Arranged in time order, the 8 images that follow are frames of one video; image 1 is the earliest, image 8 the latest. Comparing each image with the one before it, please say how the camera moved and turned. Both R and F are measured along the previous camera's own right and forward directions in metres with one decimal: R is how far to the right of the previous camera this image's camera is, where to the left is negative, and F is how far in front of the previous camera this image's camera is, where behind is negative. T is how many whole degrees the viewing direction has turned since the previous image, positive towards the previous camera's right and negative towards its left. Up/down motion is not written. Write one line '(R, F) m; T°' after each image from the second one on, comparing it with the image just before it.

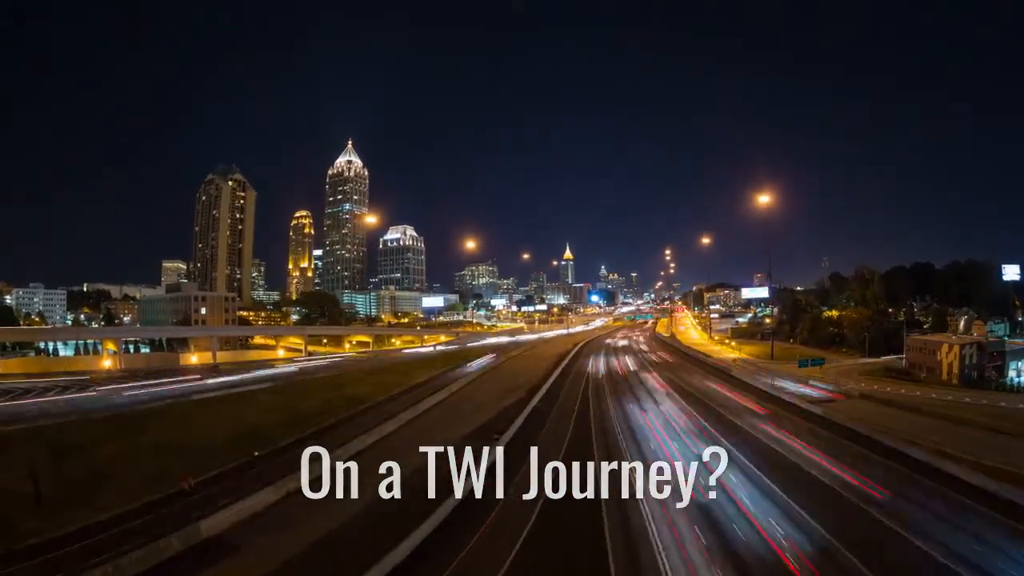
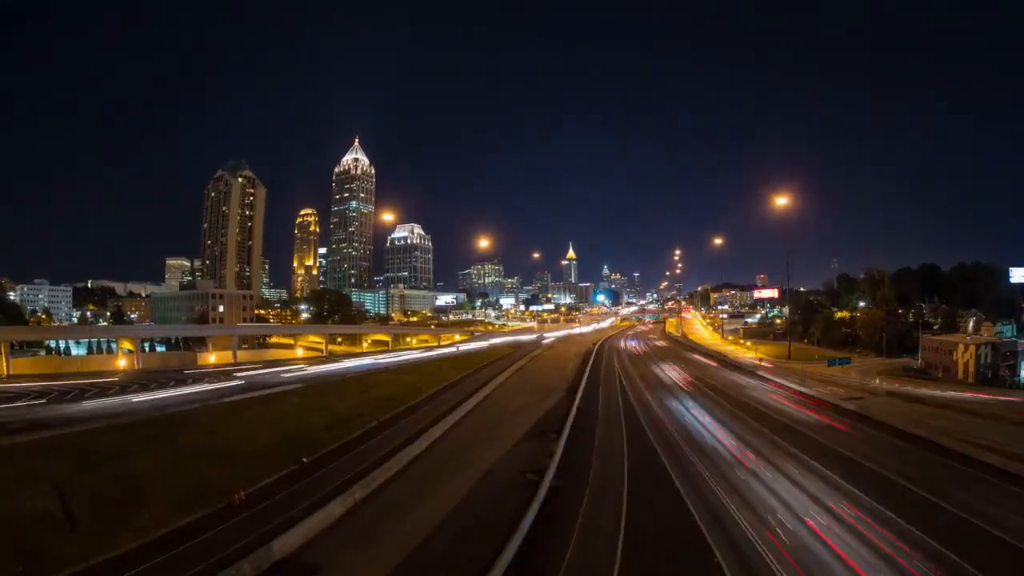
(-1.9, 0.0) m; +1°
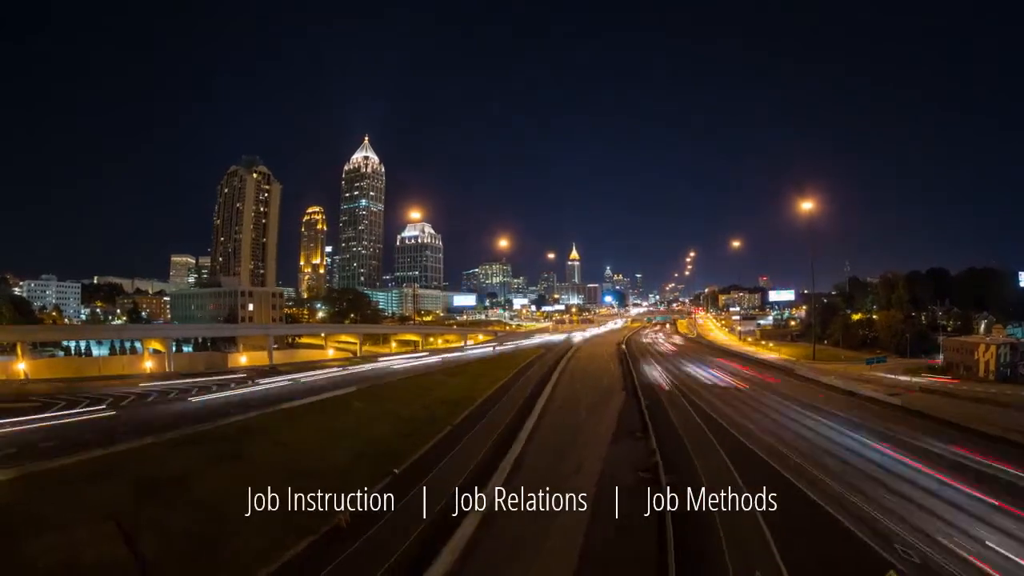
(-3.2, +0.2) m; +2°
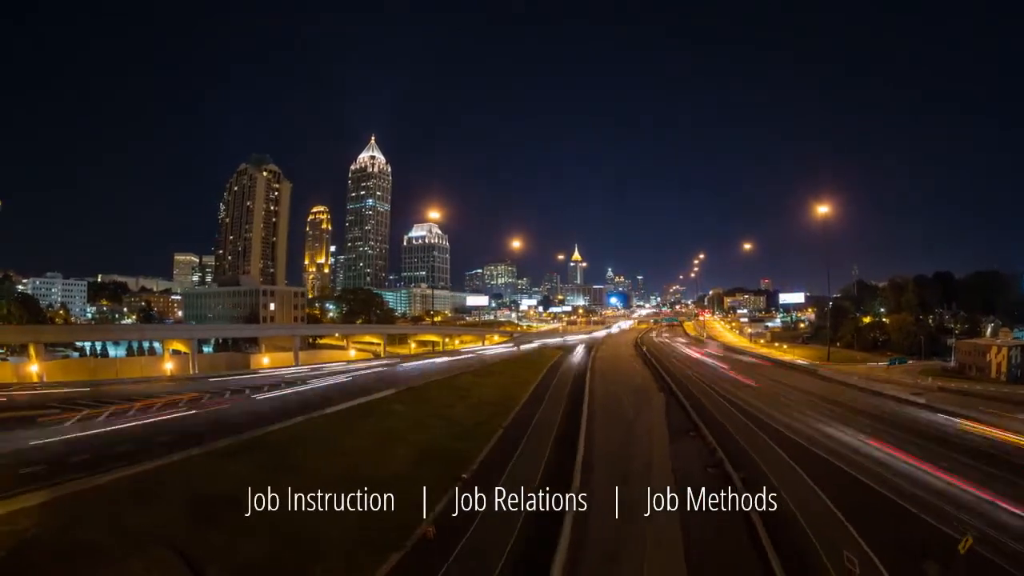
(-2.2, +0.1) m; +2°
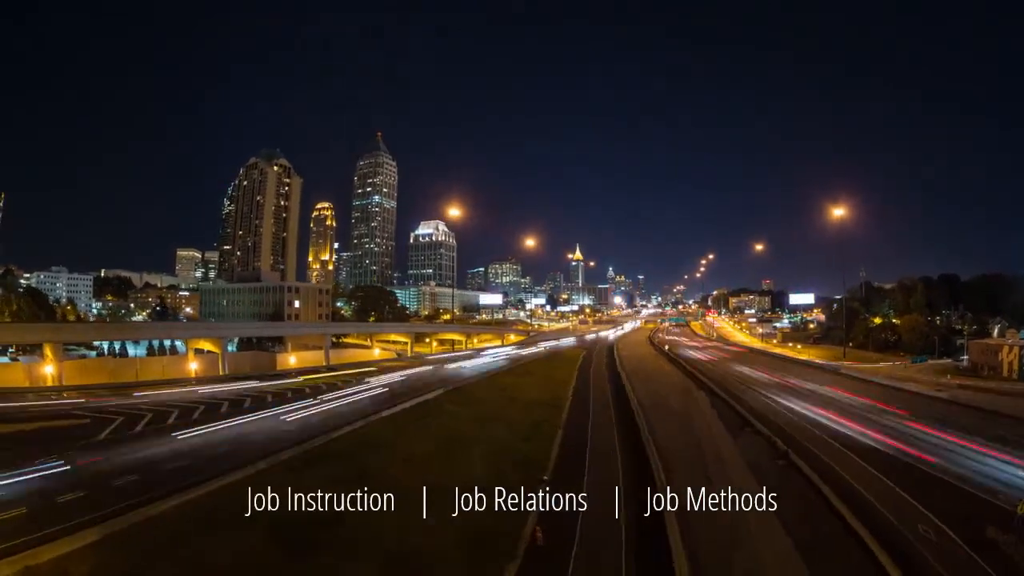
(-2.5, +0.3) m; +2°
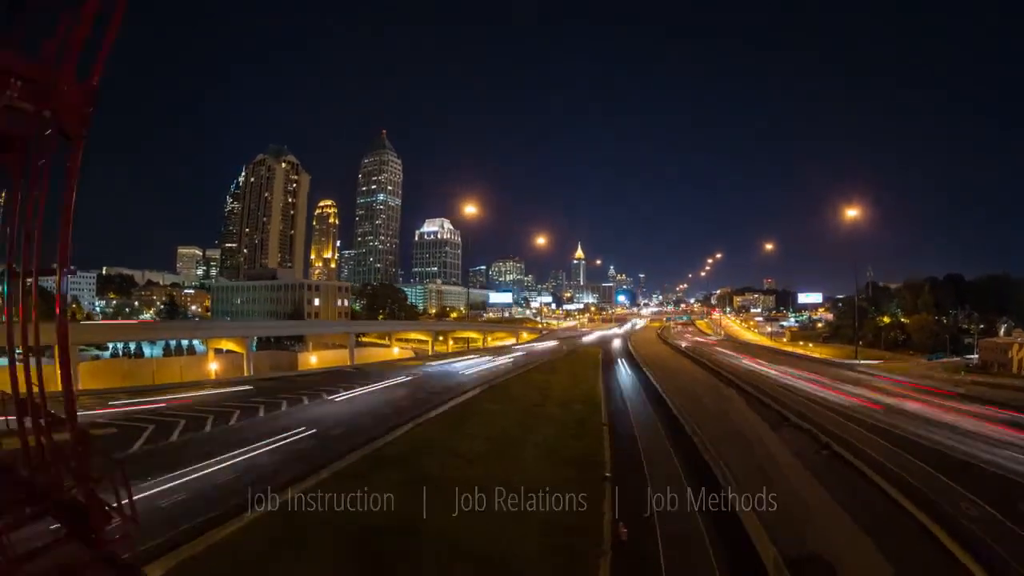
(-1.9, +0.3) m; +2°
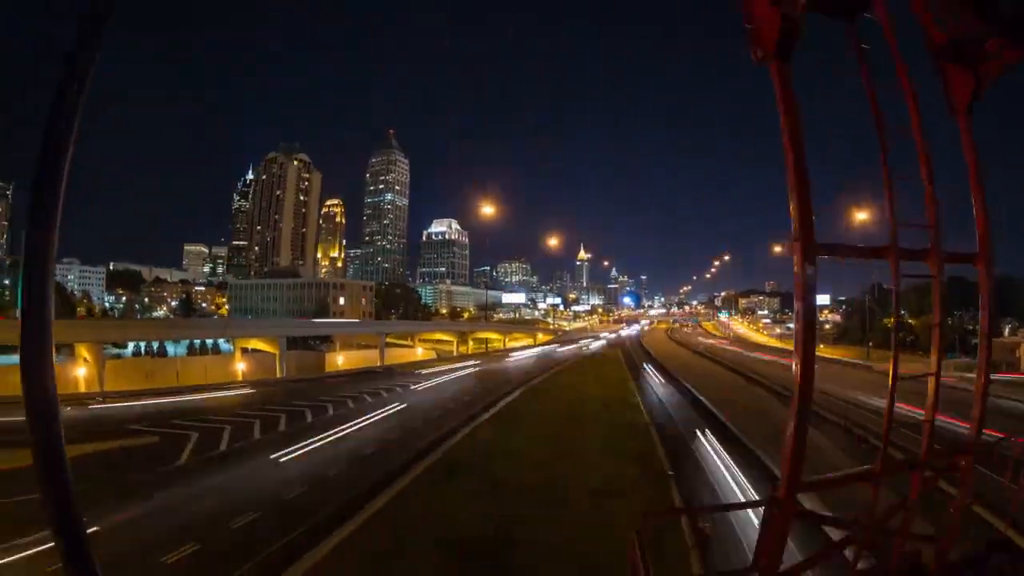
(-2.1, +0.1) m; +2°
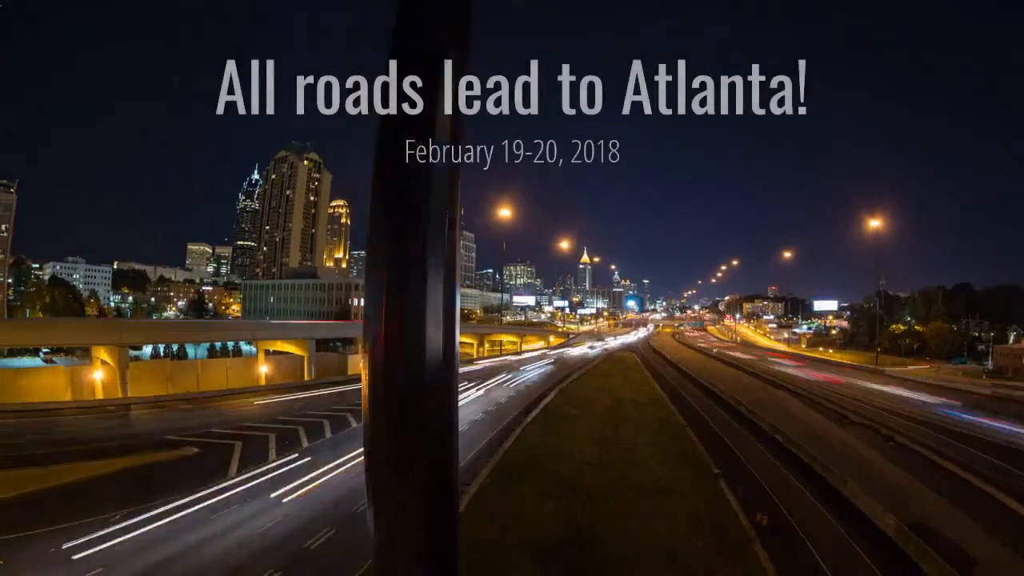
(-1.8, +0.3) m; +1°
